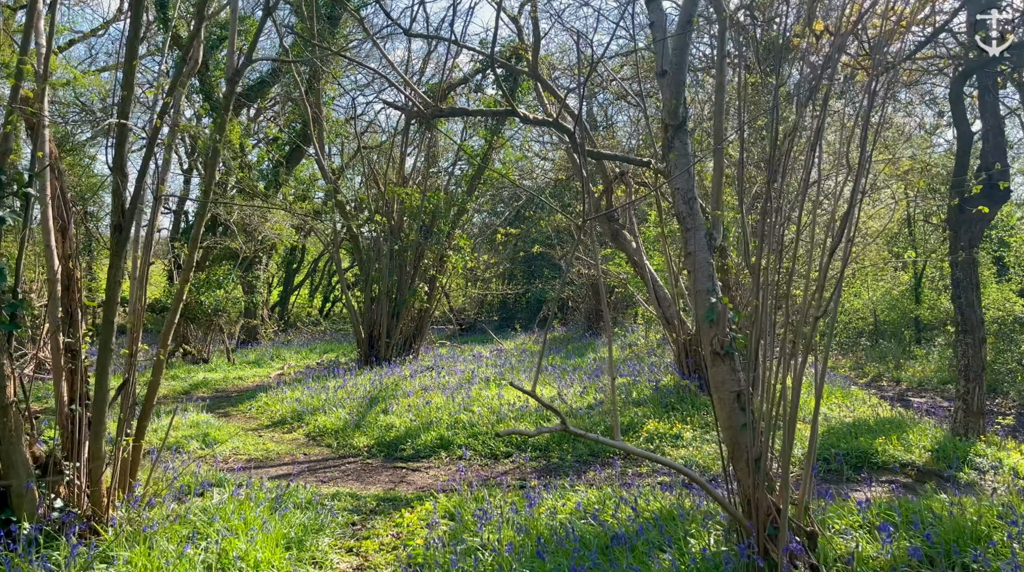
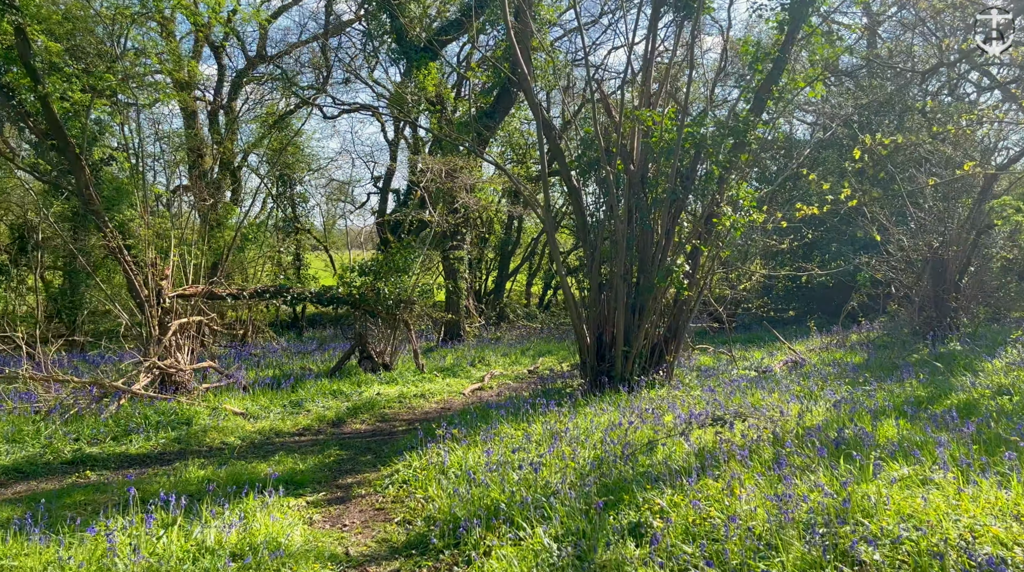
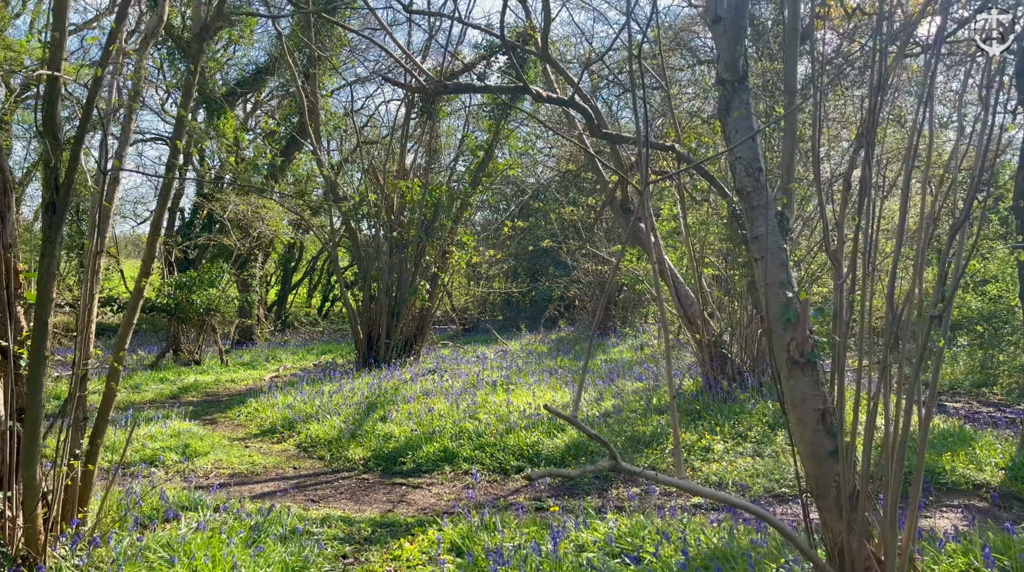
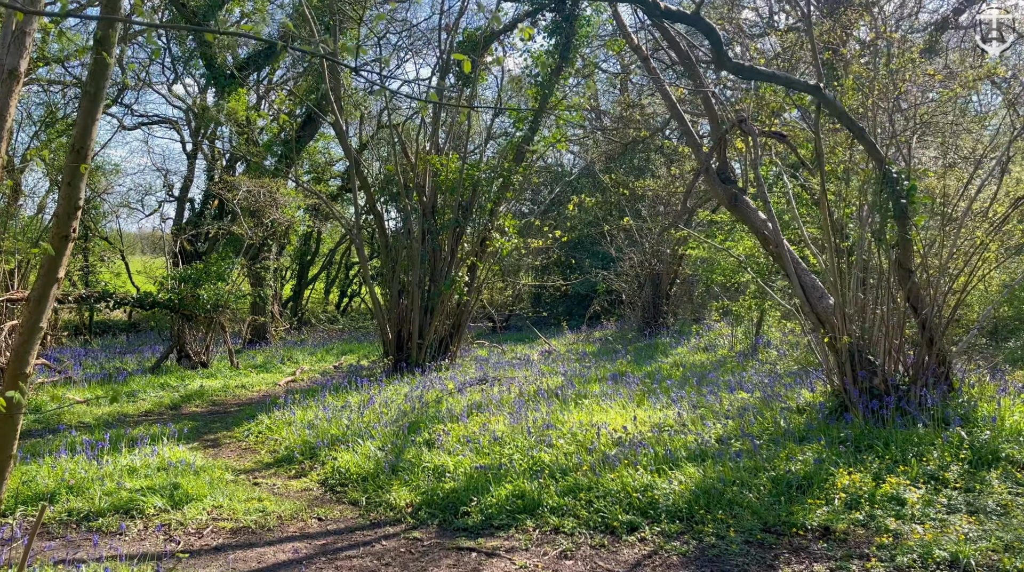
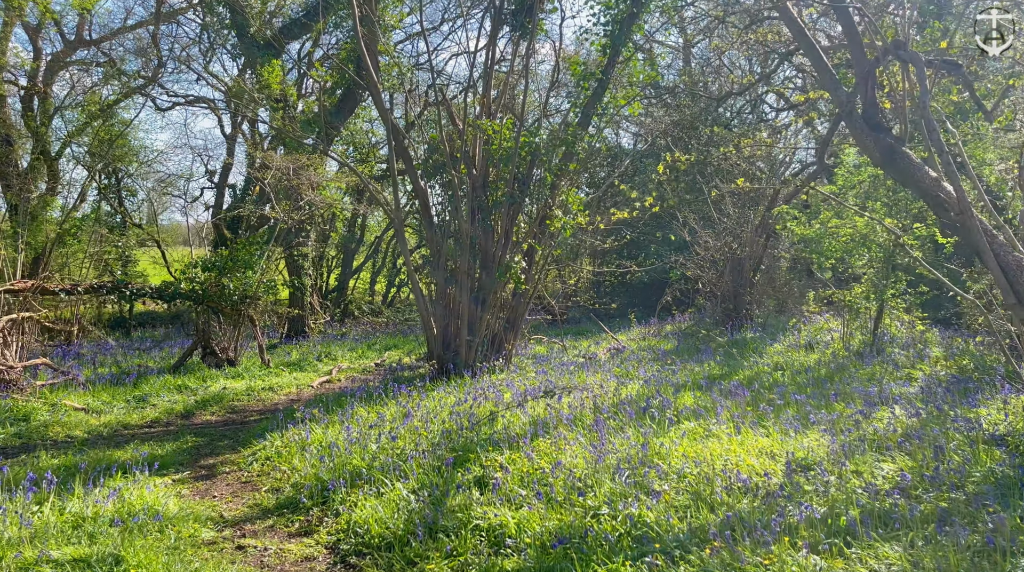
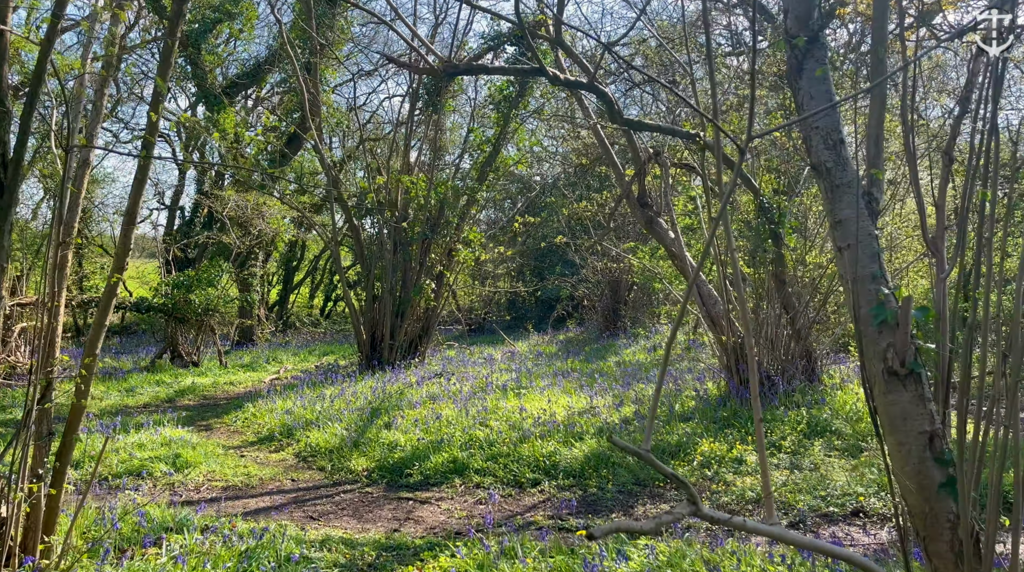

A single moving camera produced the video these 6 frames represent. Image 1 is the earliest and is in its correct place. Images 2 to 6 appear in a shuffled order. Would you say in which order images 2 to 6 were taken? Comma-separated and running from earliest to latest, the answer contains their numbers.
3, 6, 4, 5, 2
